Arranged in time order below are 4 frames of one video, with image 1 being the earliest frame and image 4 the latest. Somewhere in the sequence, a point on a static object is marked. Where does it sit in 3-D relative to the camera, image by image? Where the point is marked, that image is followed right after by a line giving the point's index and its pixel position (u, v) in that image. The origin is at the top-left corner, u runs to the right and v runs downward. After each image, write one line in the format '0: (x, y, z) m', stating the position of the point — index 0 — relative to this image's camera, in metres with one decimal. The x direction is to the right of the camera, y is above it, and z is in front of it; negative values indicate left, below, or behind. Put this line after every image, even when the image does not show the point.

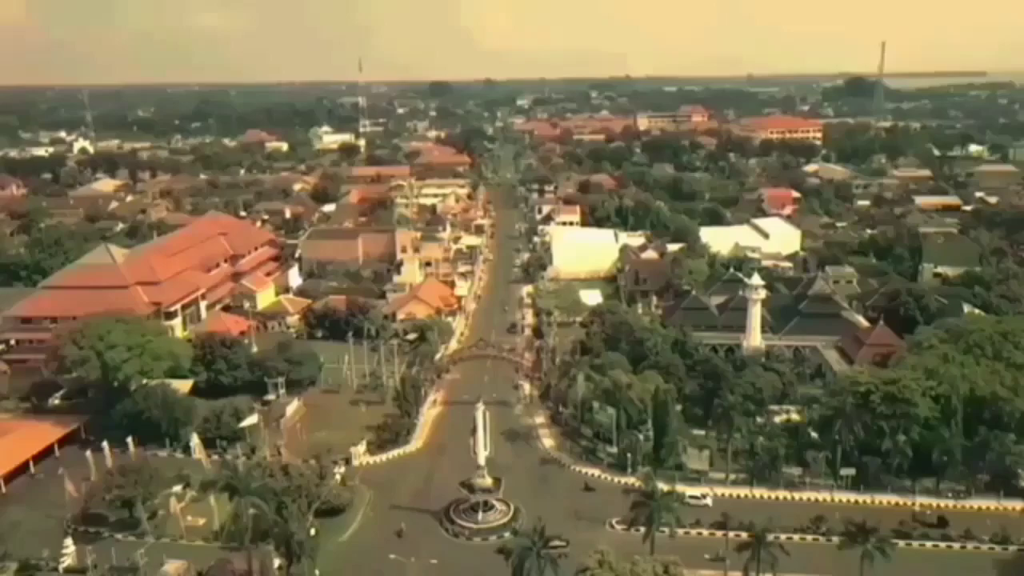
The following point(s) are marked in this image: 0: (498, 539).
0: (-0.2, -4.4, +14.3) m
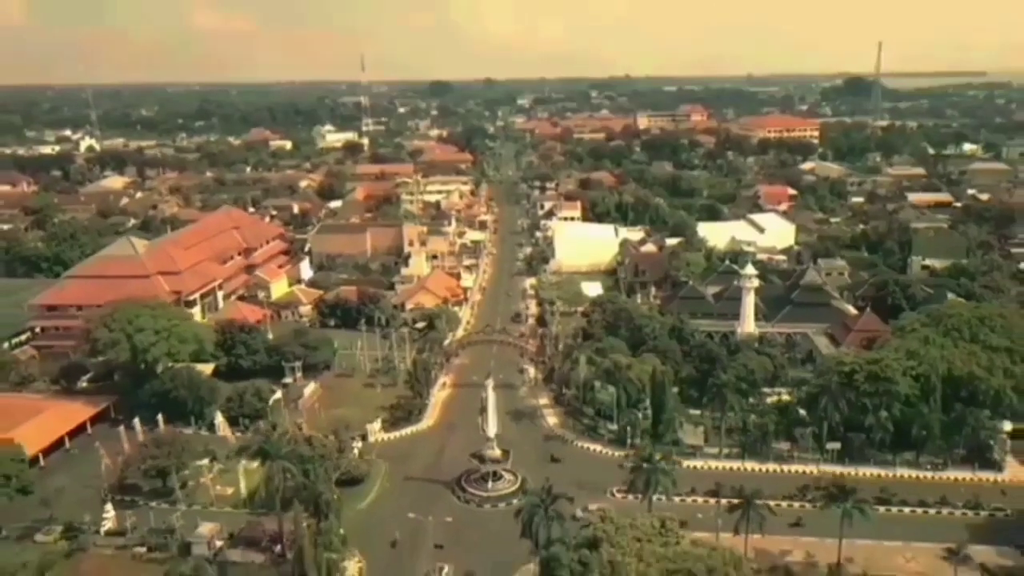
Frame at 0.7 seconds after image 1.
0: (-0.1, -4.1, +15.4) m
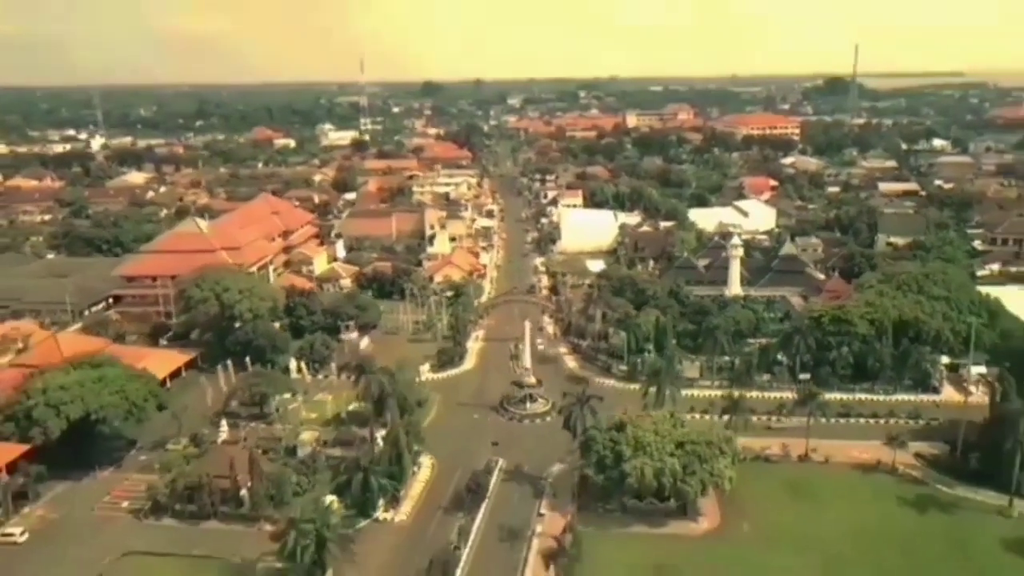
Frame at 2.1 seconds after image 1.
0: (+0.7, -3.1, +19.1) m
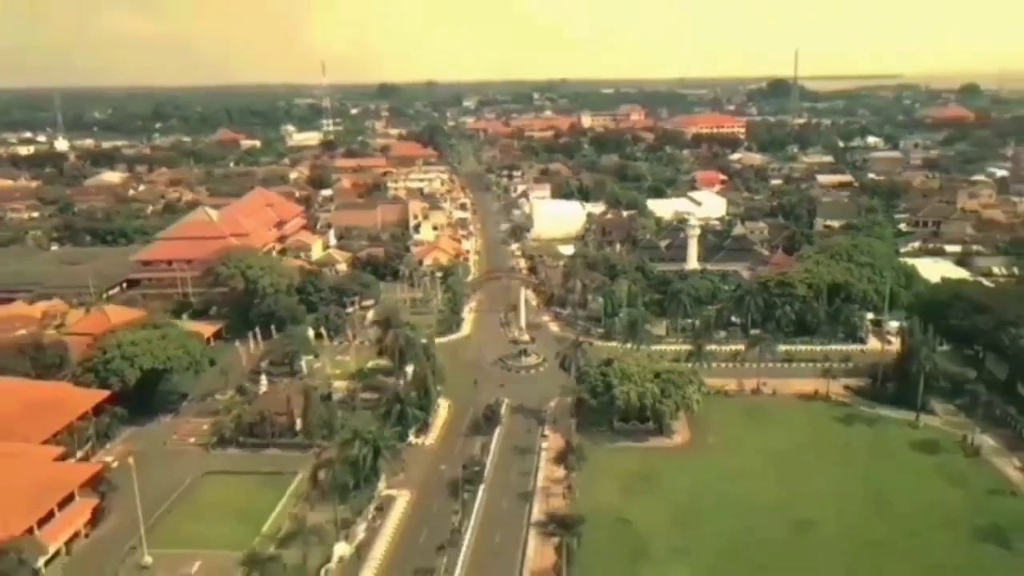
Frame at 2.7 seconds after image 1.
0: (+0.7, -2.3, +22.5) m
